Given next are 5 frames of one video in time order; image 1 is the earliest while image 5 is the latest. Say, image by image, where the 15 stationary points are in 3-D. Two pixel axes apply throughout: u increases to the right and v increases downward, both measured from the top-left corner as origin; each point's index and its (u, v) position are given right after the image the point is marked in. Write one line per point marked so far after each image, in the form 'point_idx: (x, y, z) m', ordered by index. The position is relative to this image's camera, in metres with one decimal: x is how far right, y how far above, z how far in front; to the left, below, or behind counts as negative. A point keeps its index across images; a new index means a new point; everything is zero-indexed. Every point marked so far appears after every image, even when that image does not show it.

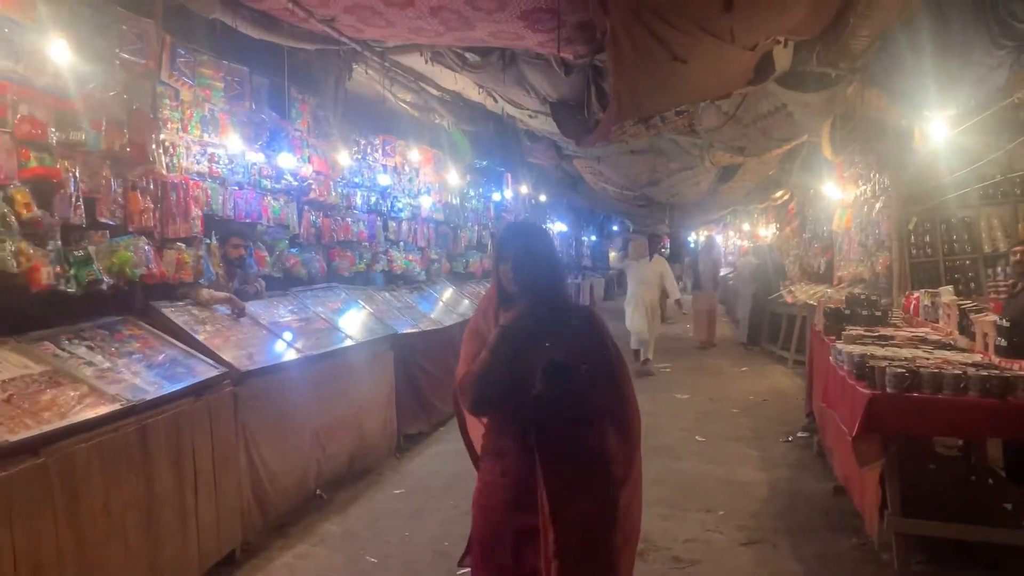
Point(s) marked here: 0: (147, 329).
0: (-1.3, -0.1, +3.2) m
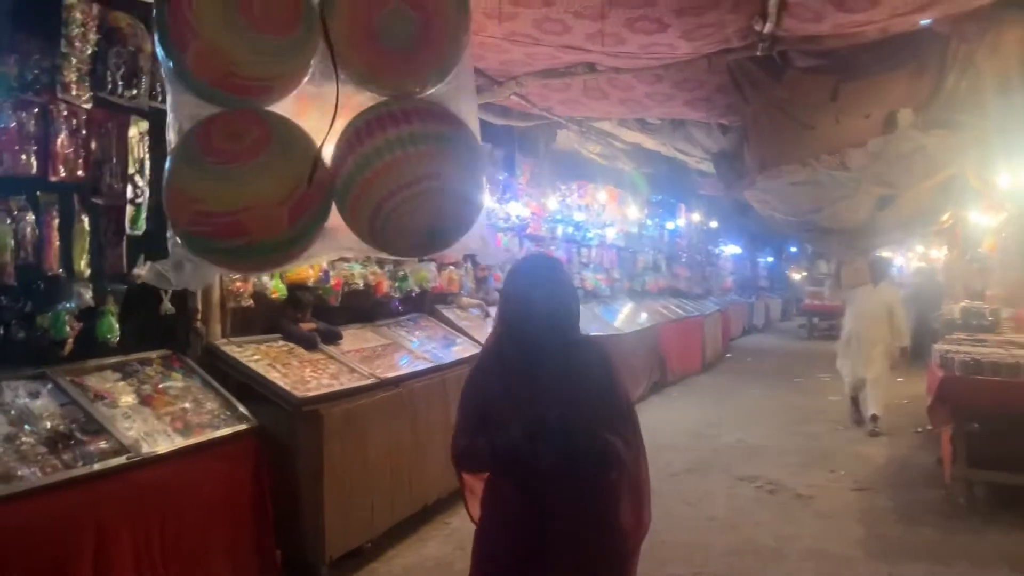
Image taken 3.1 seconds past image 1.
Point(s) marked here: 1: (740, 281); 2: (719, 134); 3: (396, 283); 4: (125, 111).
0: (-0.4, -0.2, +4.9) m
1: (+5.0, +0.1, +19.7) m
2: (+1.5, +1.1, +6.3) m
3: (-0.6, 0.0, +4.6) m
4: (-1.3, +0.6, +3.0) m
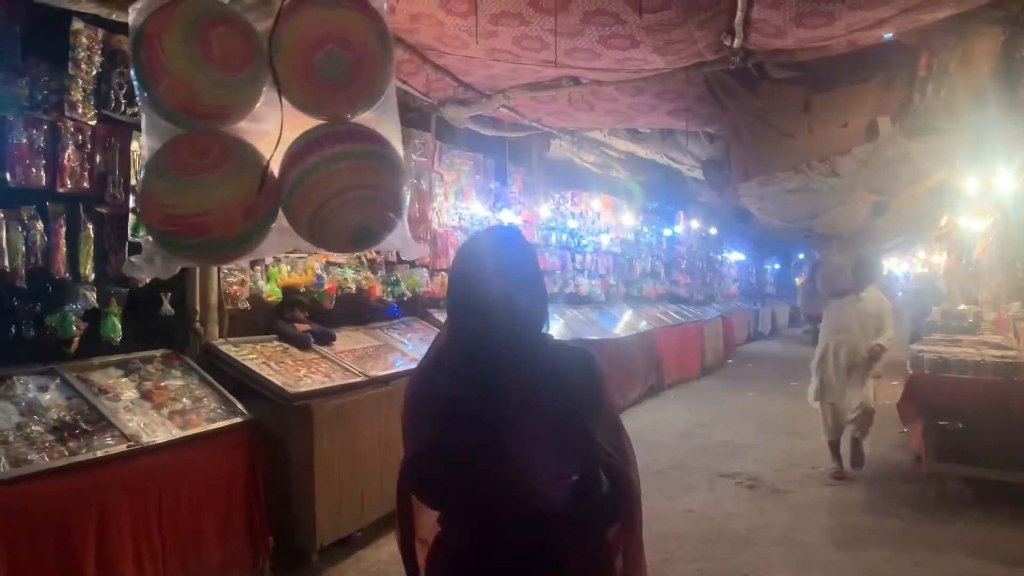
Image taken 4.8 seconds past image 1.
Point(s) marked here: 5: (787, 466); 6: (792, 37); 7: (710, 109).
0: (-0.5, -0.2, +5.1) m
1: (+5.2, 0.0, +19.9) m
2: (+1.4, +1.1, +6.5) m
3: (-0.7, 0.0, +4.8) m
4: (-1.4, +0.6, +3.2) m
5: (+1.7, -1.1, +5.5) m
6: (+1.2, +1.1, +3.9) m
7: (+1.2, +1.1, +5.4) m
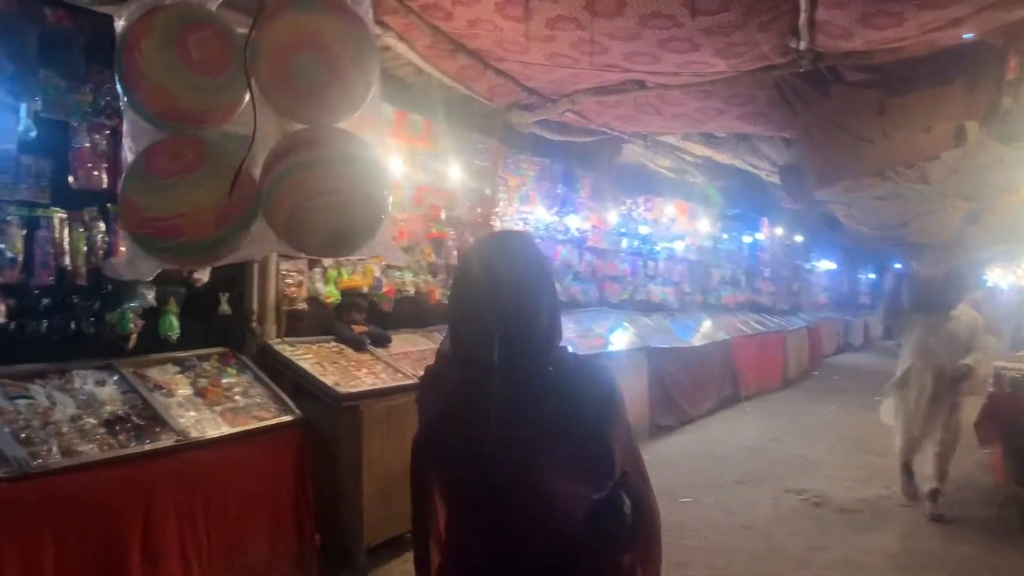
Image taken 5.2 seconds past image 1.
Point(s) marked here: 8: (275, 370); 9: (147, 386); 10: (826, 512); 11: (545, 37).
0: (-0.1, -0.2, +5.2) m
1: (+7.0, -0.2, +19.2) m
2: (+1.9, +1.0, +6.4) m
3: (-0.3, 0.0, +4.8) m
4: (-1.2, +0.6, +3.3) m
5: (+2.0, -1.2, +5.2) m
6: (+1.5, +1.1, +3.8) m
7: (+1.6, +1.0, +5.2) m
8: (-1.0, -0.3, +3.7) m
9: (-1.3, -0.3, +3.2) m
10: (+1.6, -1.2, +4.6) m
11: (+0.1, +1.1, +3.9) m
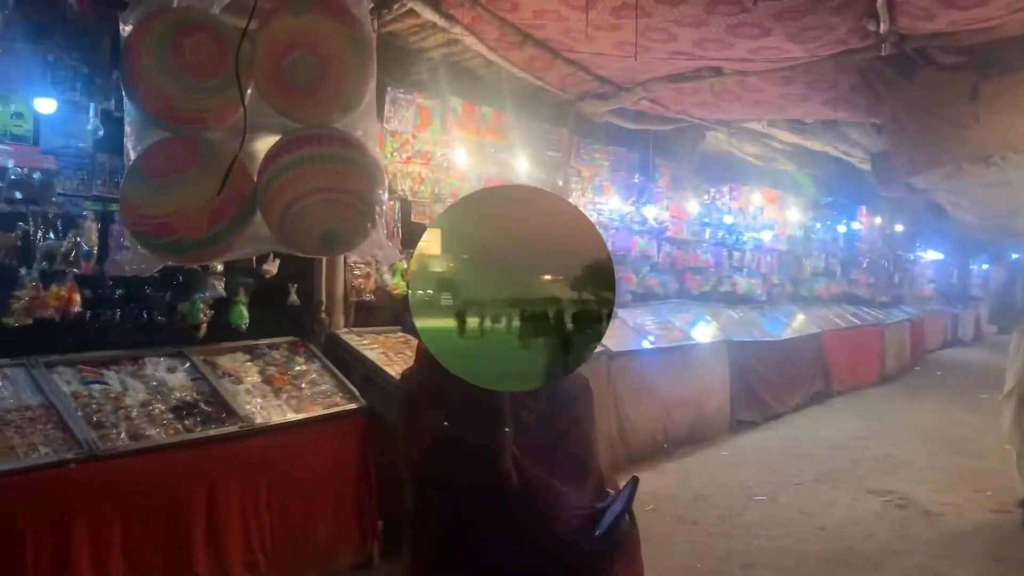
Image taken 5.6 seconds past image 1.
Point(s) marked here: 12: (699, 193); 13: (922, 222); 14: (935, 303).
0: (+0.3, -0.2, +5.1) m
1: (+8.9, 0.0, +18.4) m
2: (+2.5, +1.0, +6.1) m
3: (0.0, 0.0, +4.8) m
4: (-1.0, +0.6, +3.5) m
5: (+2.4, -1.1, +5.0) m
6: (+1.7, +1.1, +3.6) m
7: (+2.0, +1.1, +5.0) m
8: (-0.7, -0.3, +3.8) m
9: (-1.1, -0.3, +3.3) m
10: (+2.0, -1.1, +4.4) m
11: (+0.4, +1.1, +3.8) m
12: (+1.5, +0.7, +6.9) m
13: (+6.4, +1.0, +14.0) m
14: (+7.7, -0.3, +16.3) m
